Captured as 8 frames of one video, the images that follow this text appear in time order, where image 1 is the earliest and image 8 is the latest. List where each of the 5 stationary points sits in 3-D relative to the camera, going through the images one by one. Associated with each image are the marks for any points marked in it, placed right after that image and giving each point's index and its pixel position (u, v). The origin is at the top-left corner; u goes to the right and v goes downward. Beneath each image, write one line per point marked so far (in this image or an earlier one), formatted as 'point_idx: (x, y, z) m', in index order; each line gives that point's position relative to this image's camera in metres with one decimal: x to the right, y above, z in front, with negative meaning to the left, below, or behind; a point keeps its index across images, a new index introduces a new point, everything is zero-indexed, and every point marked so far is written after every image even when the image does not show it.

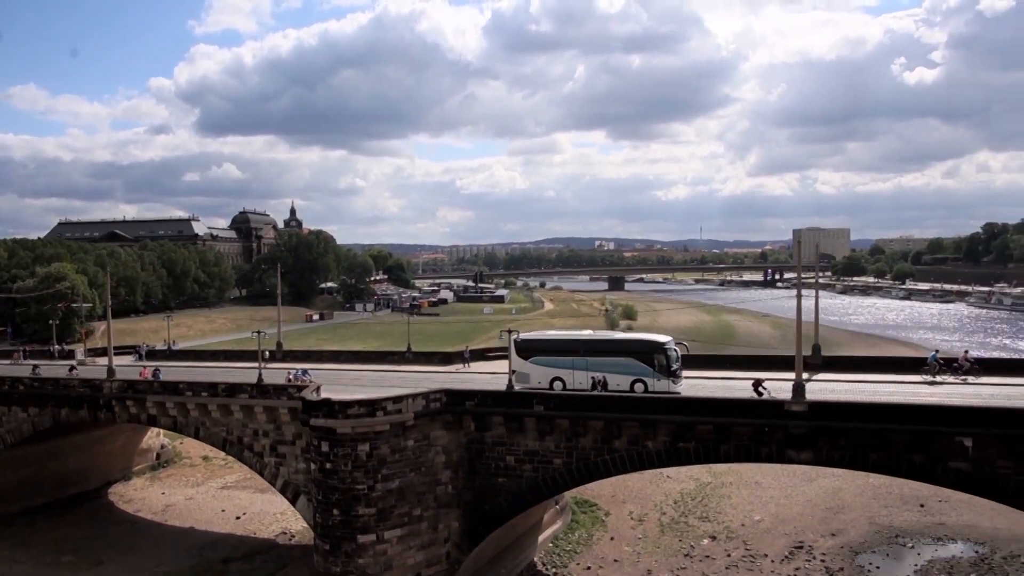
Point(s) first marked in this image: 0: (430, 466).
0: (-0.9, -2.0, +10.0) m
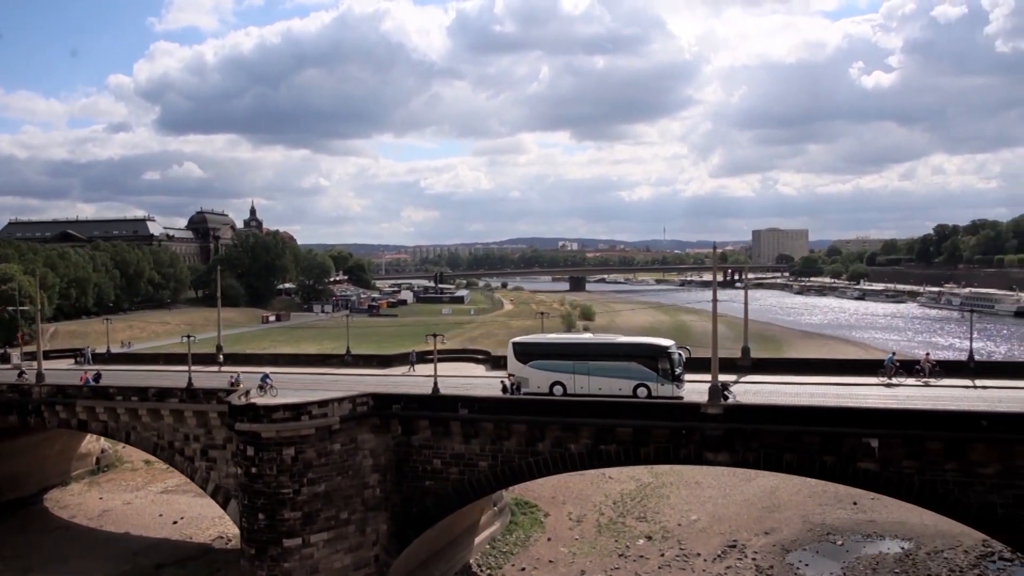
0: (-1.7, -2.0, +10.0) m
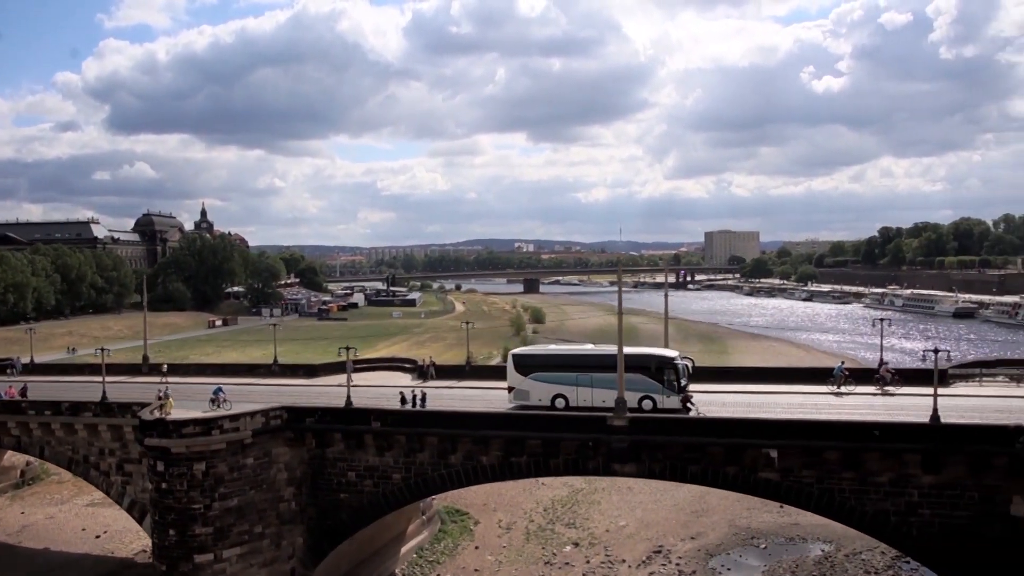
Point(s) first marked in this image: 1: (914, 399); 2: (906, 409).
0: (-2.6, -2.1, +10.0) m
1: (+4.8, -1.4, +11.0) m
2: (+4.5, -1.4, +10.4) m
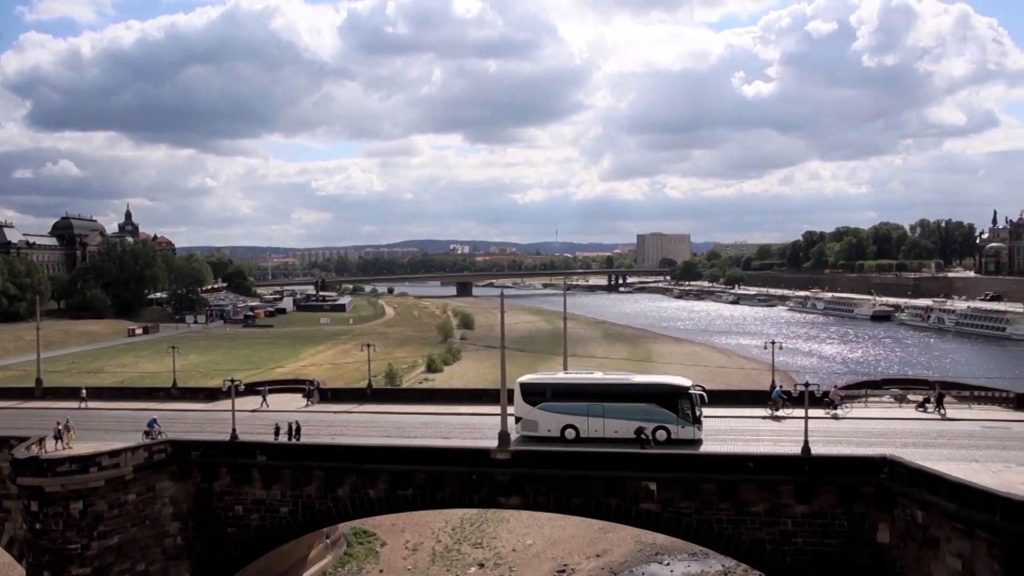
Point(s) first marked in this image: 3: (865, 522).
0: (-3.8, -2.5, +9.7) m
1: (+3.6, -1.7, +11.3) m
2: (+3.2, -1.7, +10.7) m
3: (+3.1, -2.1, +8.1) m
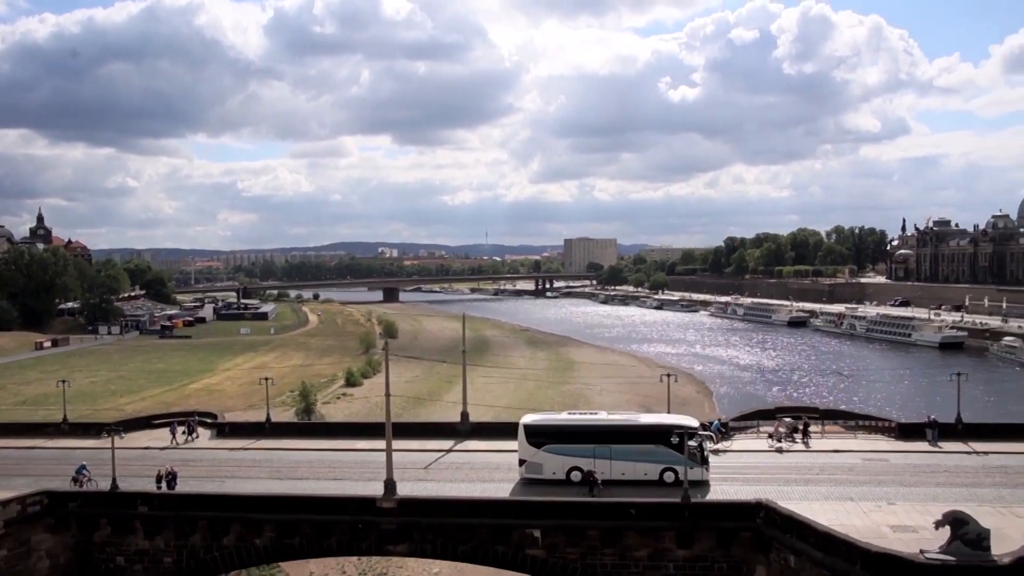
0: (-5.0, -2.9, +9.4) m
1: (+2.3, -2.1, +11.5) m
2: (+2.0, -2.2, +10.9) m
3: (+2.1, -2.5, +8.3) m
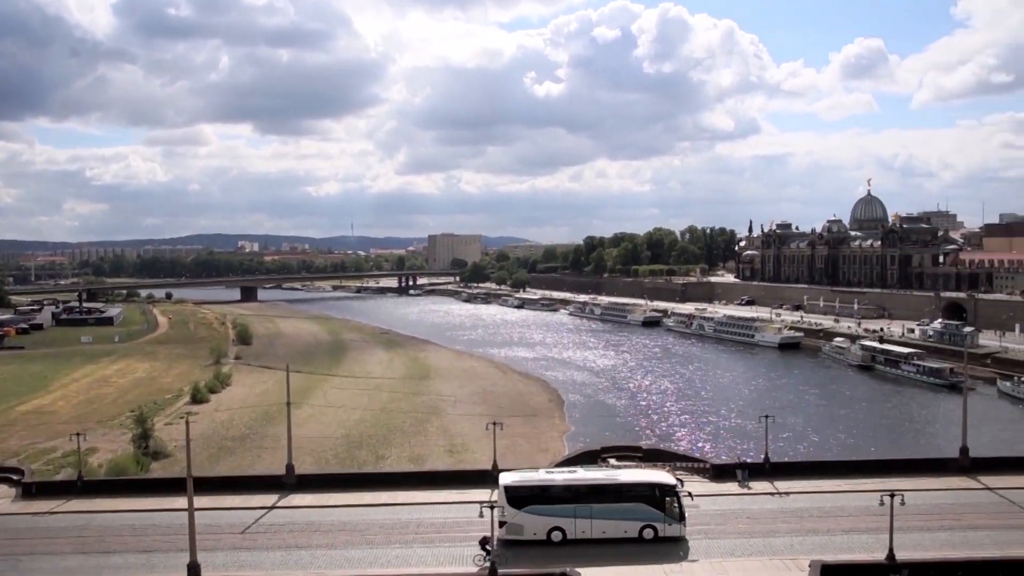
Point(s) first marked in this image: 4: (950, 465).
0: (-6.8, -3.7, +8.5) m
1: (0.0, -2.8, +11.7) m
2: (-0.2, -2.9, +11.0) m
3: (+0.3, -3.2, +8.5) m
4: (+6.5, -2.7, +13.5) m
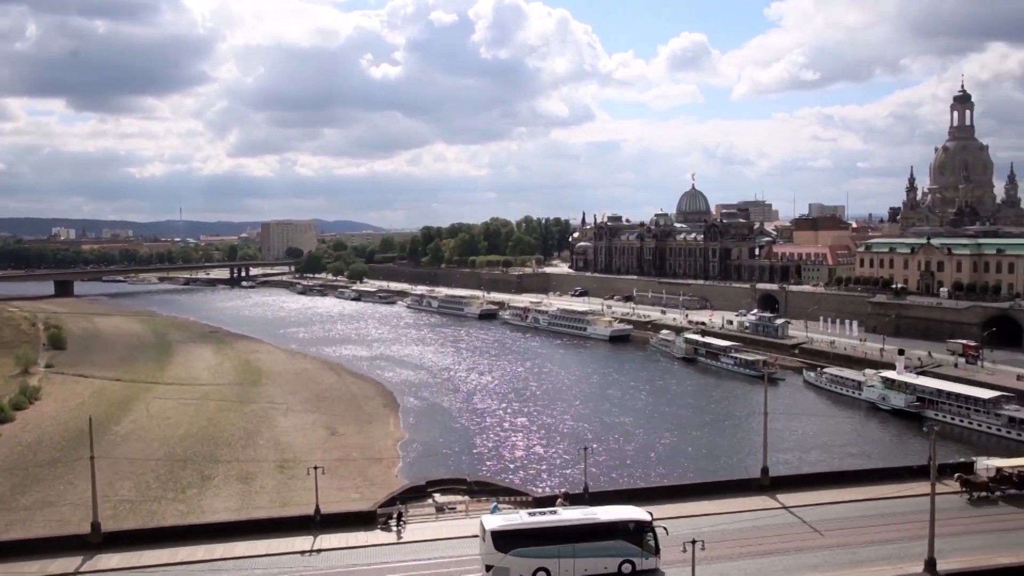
0: (-8.4, -4.4, +7.3) m
1: (-2.2, -3.4, +11.6) m
2: (-2.3, -3.5, +10.9) m
3: (-1.4, -3.9, +8.4) m
4: (+3.8, -3.1, +14.5) m
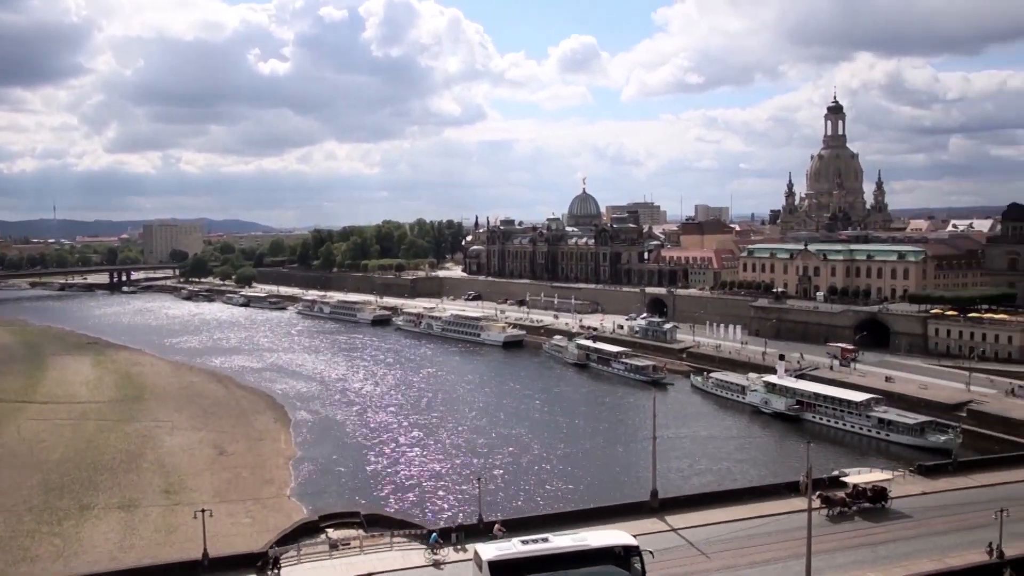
0: (-9.2, -5.0, +6.3) m
1: (-3.6, -3.9, +11.3) m
2: (-3.5, -4.0, +10.6) m
3: (-2.3, -4.4, +8.3) m
4: (+2.1, -3.6, +14.8) m
